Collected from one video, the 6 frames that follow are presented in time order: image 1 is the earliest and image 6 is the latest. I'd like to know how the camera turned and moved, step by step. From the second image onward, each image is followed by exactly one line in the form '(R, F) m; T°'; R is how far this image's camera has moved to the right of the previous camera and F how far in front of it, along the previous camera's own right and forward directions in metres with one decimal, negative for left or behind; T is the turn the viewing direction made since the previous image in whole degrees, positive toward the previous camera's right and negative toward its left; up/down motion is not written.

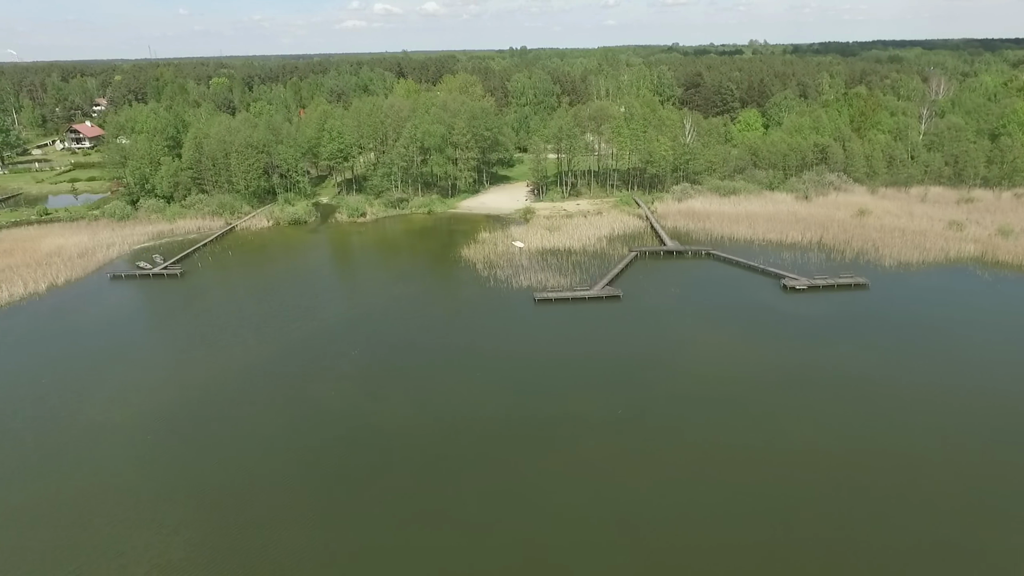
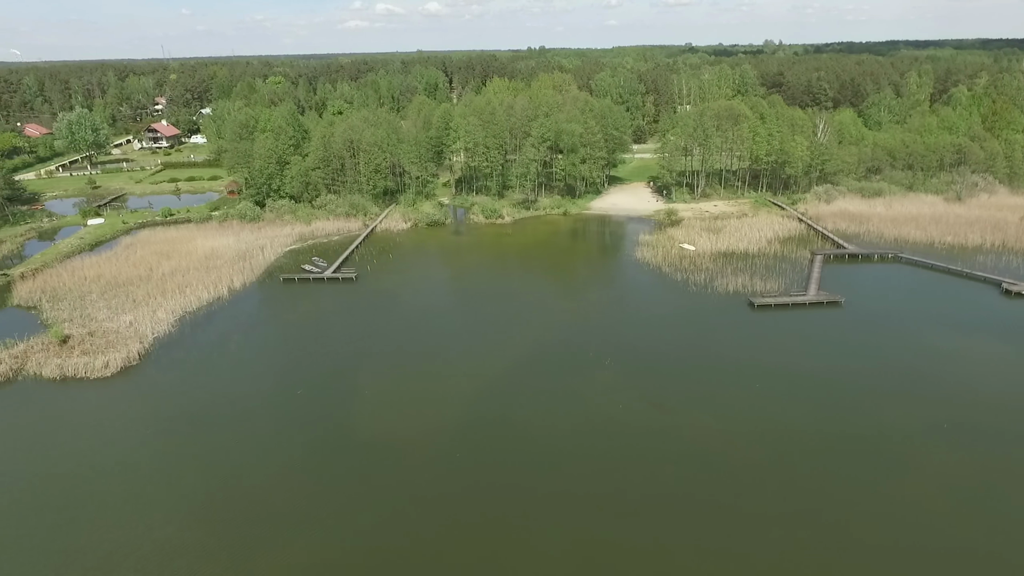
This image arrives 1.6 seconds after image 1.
(-8.8, +1.0) m; 0°
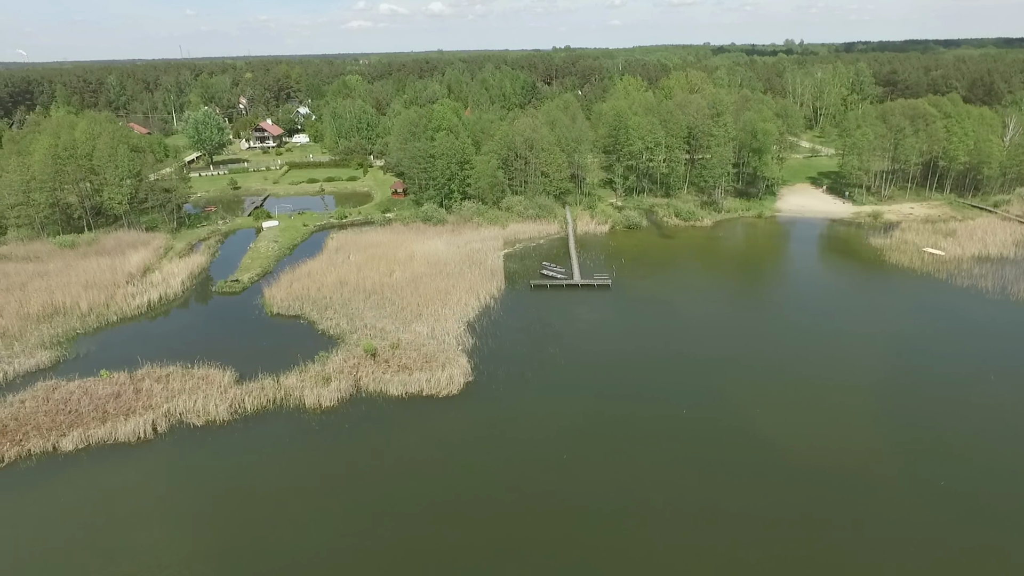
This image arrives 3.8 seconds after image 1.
(-11.7, +1.4) m; 0°
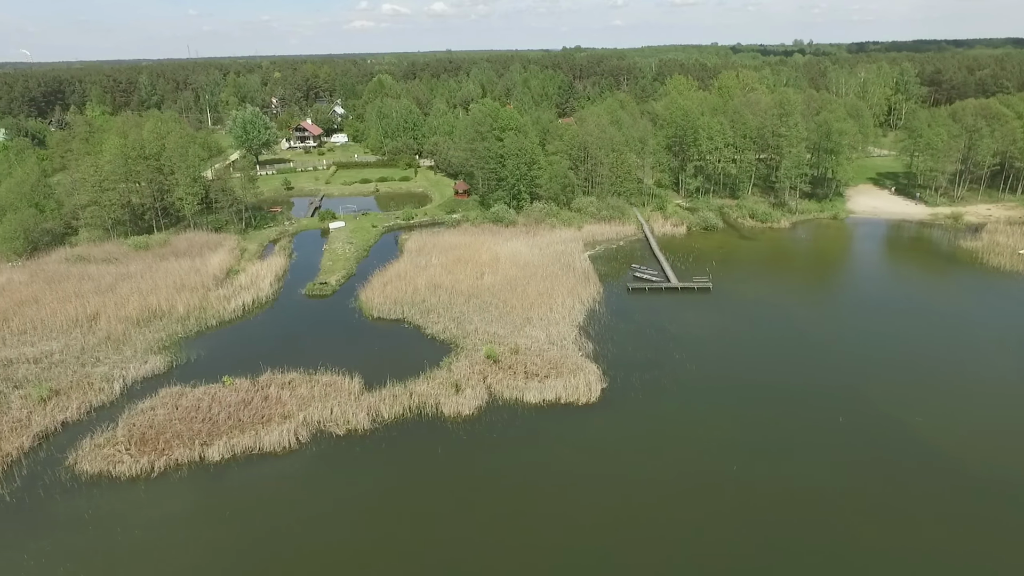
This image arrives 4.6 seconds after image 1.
(-4.2, +0.6) m; 0°
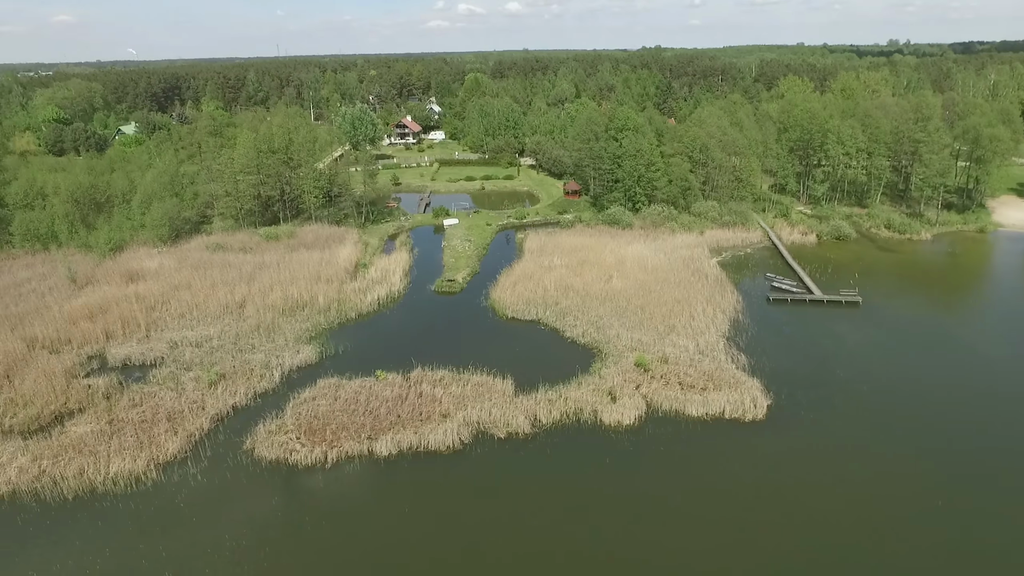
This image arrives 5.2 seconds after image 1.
(-2.9, +0.4) m; -6°
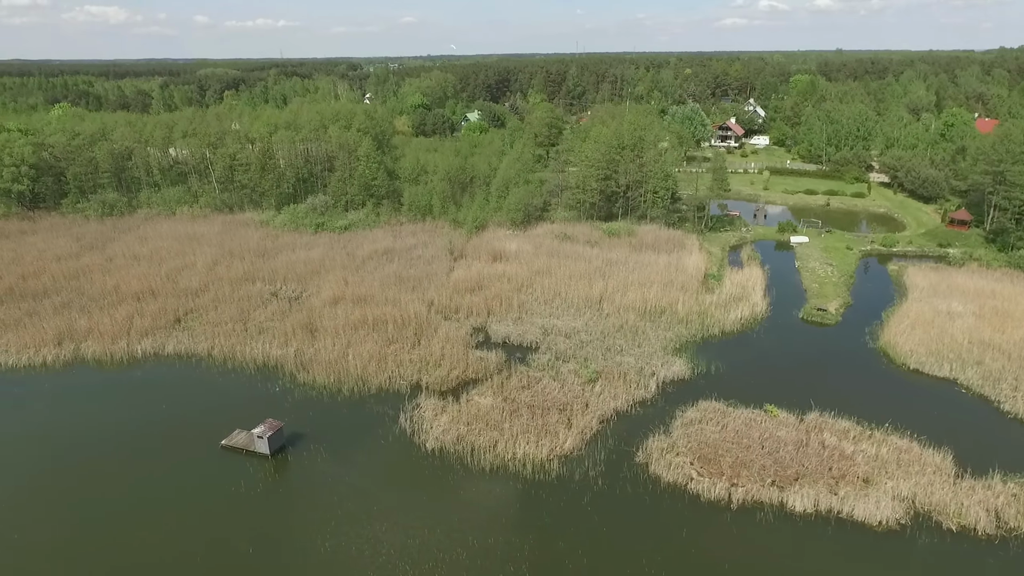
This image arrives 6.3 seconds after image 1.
(-4.7, +0.5) m; -23°
